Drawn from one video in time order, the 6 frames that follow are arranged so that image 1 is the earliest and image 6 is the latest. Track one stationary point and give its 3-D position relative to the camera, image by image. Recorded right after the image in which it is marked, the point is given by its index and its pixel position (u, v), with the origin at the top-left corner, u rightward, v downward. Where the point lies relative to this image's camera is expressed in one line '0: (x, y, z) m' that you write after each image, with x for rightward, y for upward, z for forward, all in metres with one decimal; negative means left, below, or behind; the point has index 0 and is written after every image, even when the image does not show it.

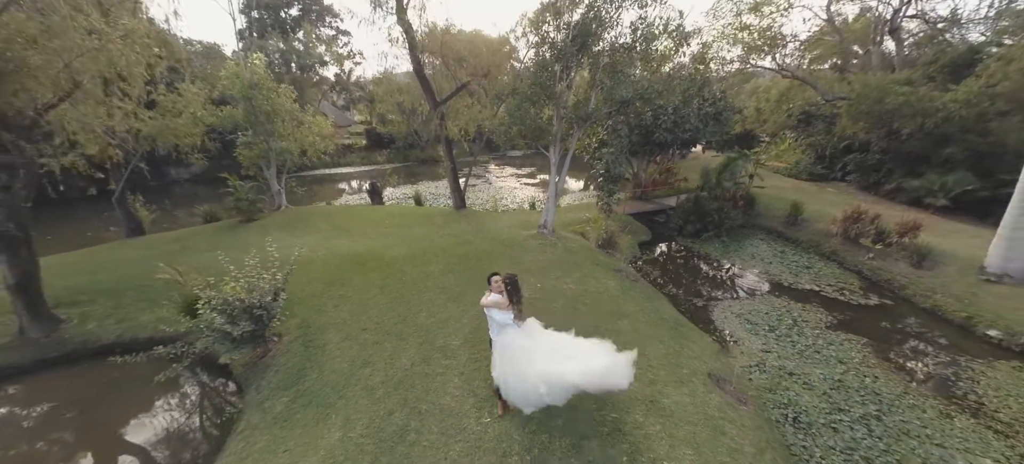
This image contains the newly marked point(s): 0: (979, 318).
0: (+9.3, -1.7, +6.8) m
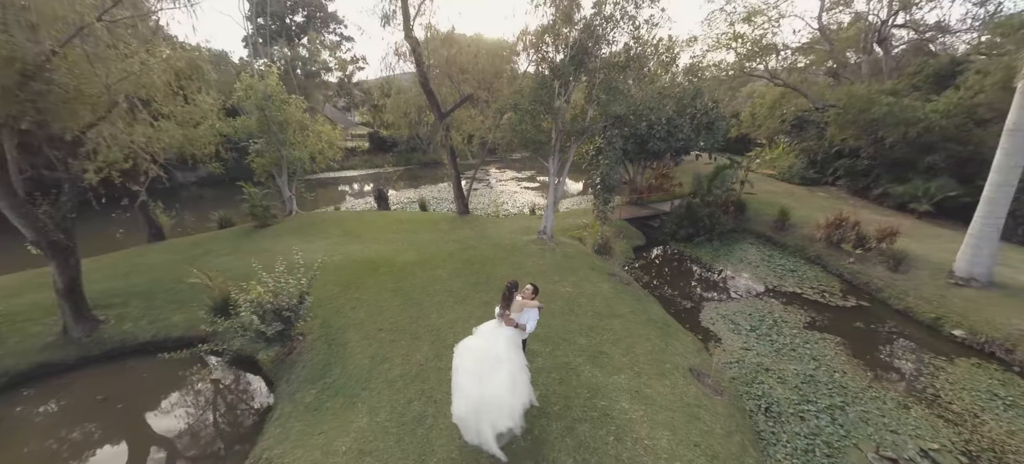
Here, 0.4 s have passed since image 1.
0: (+9.4, -1.9, +7.4) m
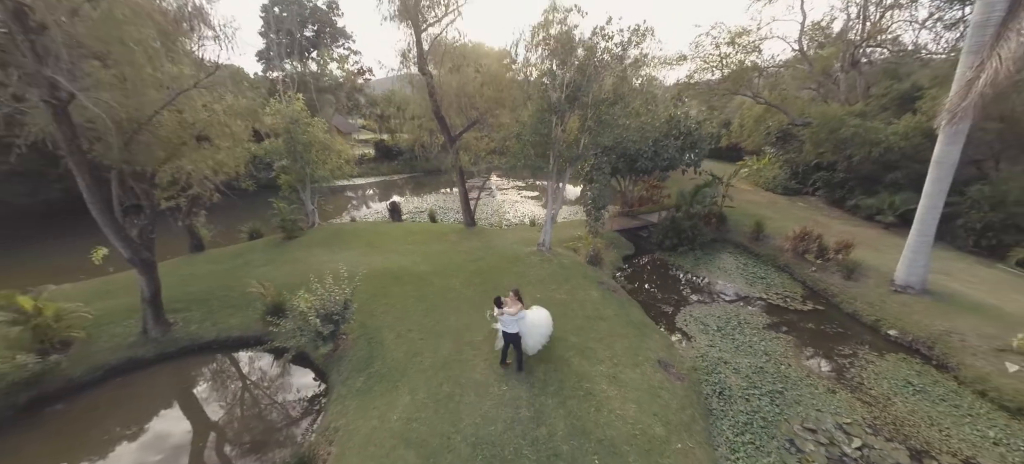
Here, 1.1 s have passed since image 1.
0: (+9.5, -2.2, +8.7) m
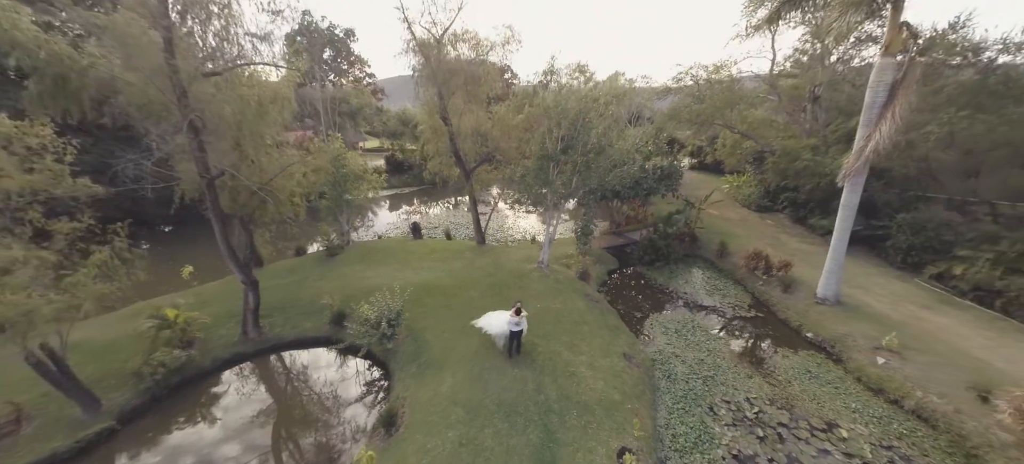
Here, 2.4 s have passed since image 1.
0: (+9.7, -3.1, +11.3) m
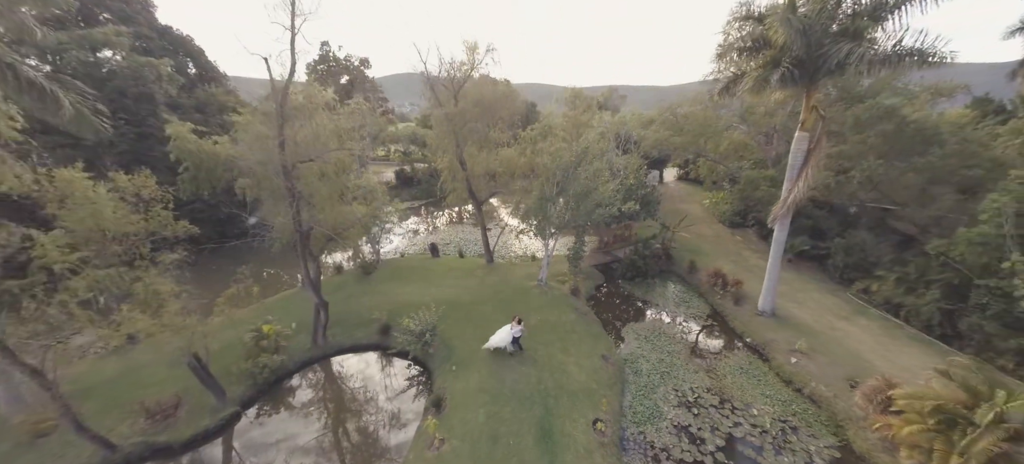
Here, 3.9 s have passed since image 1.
0: (+9.9, -4.3, +14.6) m
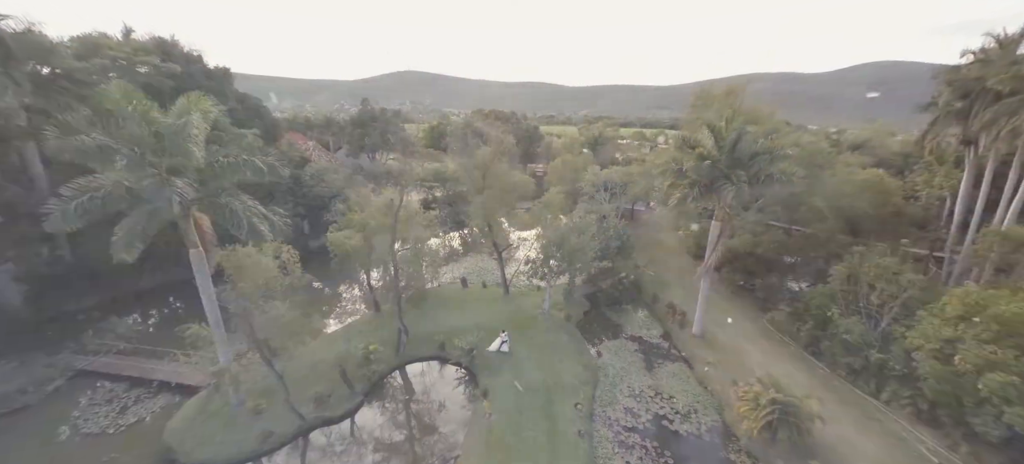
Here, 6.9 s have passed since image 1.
0: (+10.8, -7.4, +21.8) m
